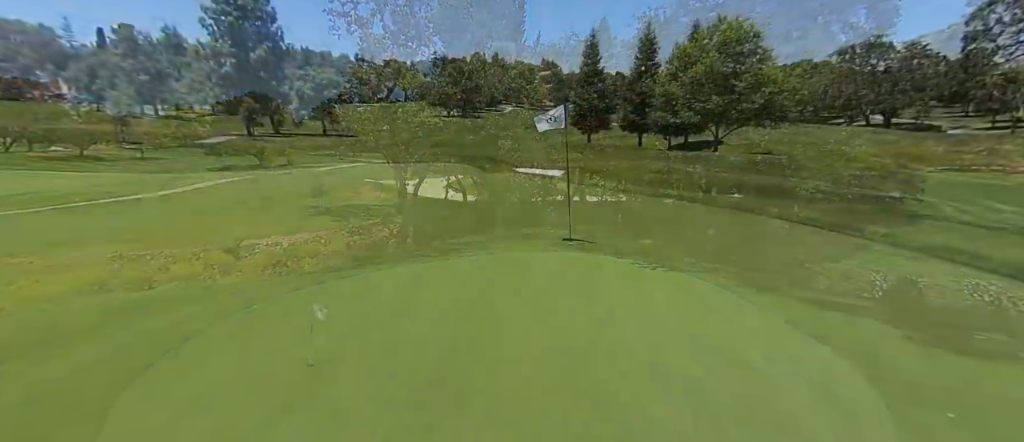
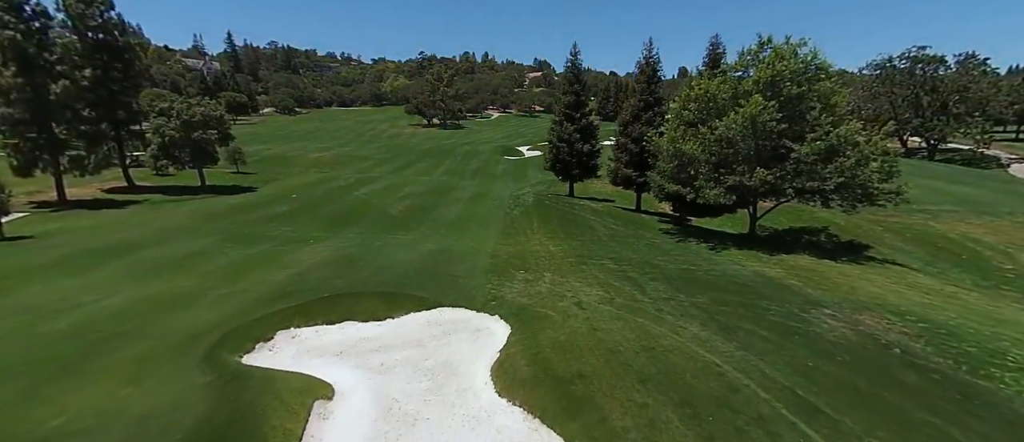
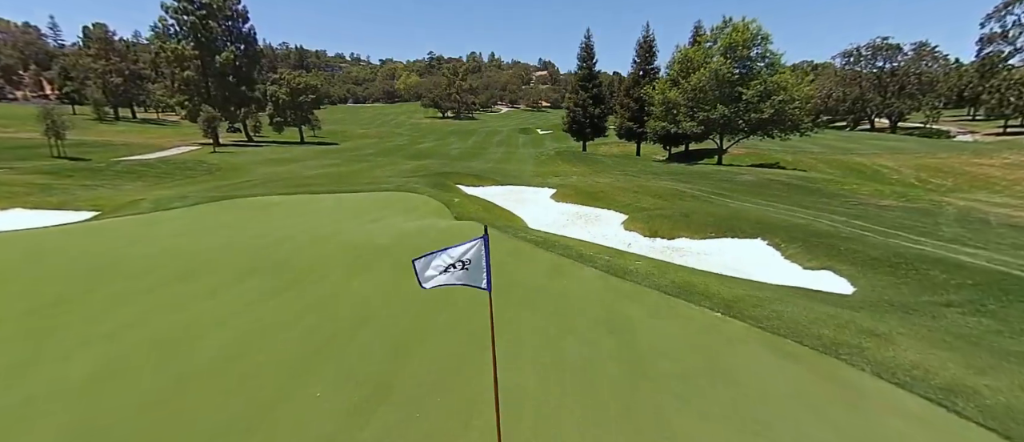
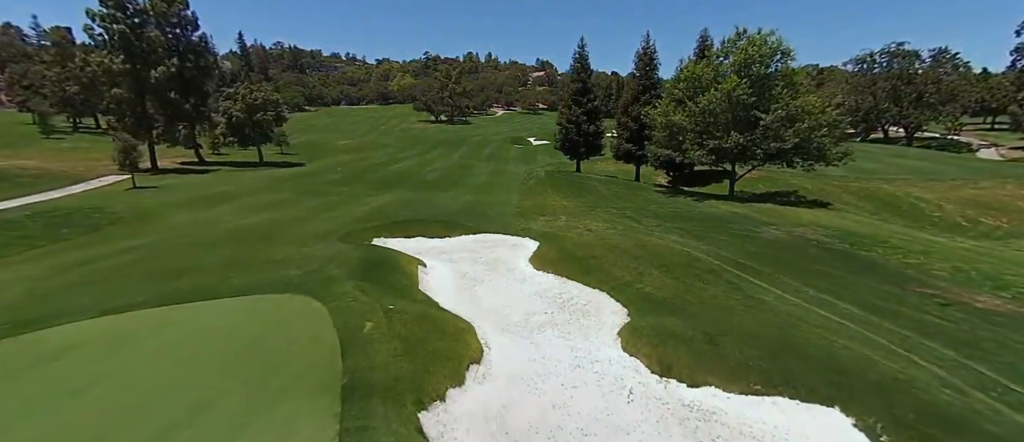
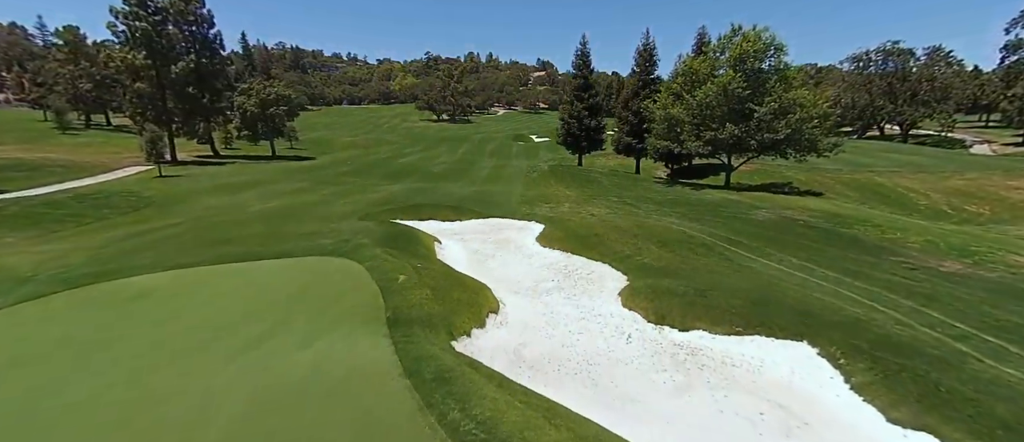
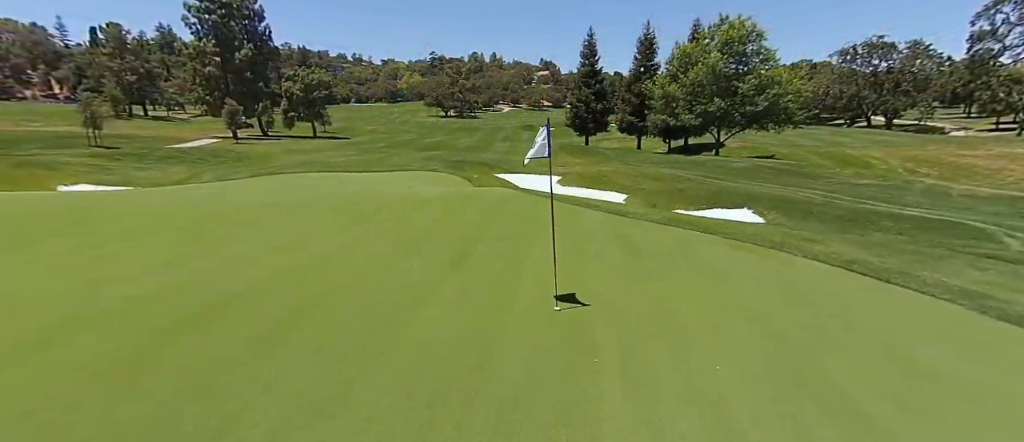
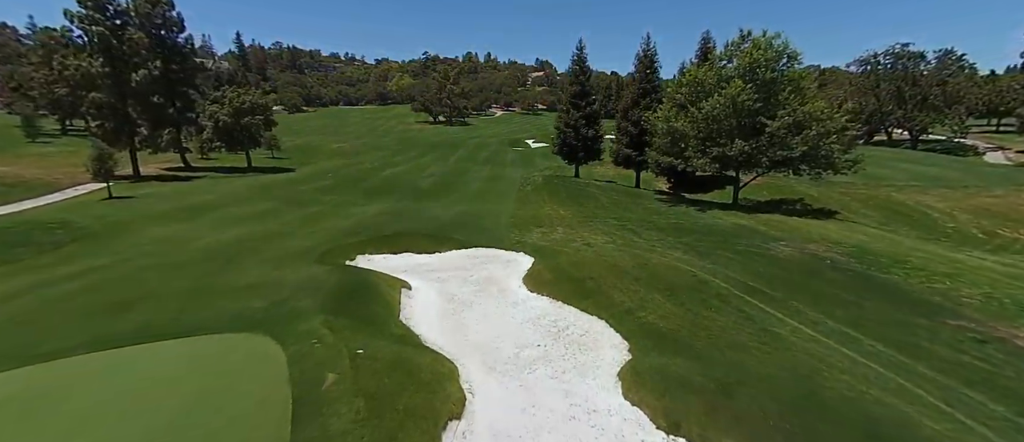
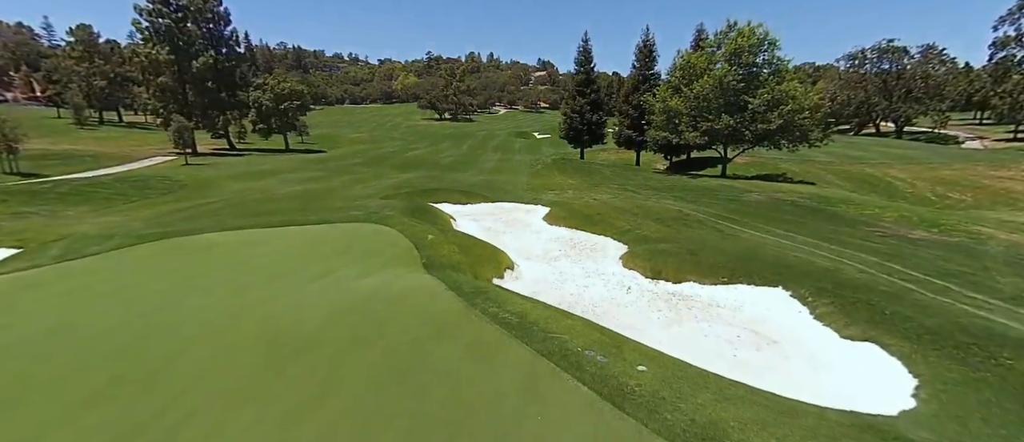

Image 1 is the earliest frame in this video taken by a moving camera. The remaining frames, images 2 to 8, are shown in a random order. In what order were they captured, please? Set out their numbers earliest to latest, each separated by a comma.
6, 3, 8, 5, 4, 7, 2
